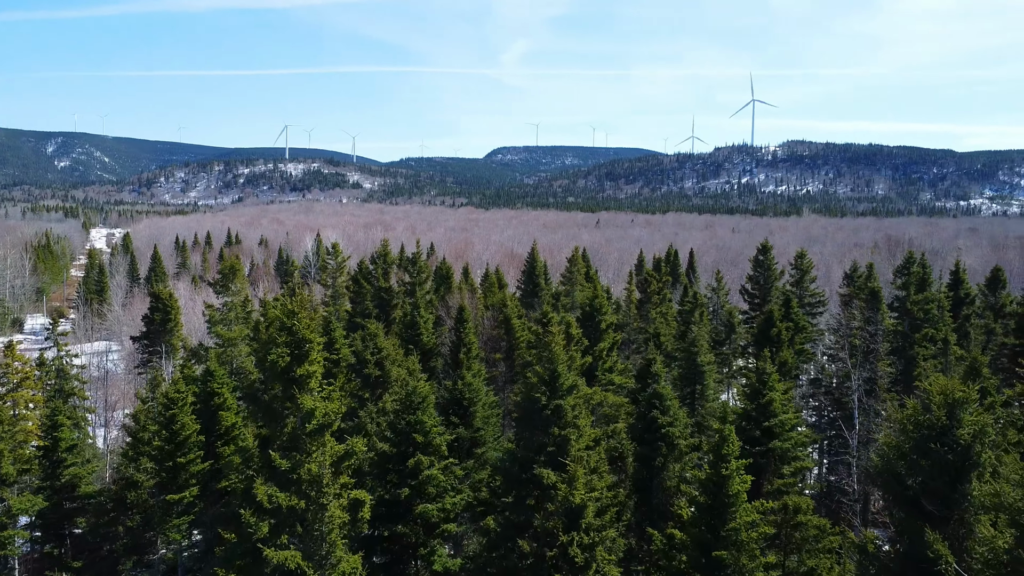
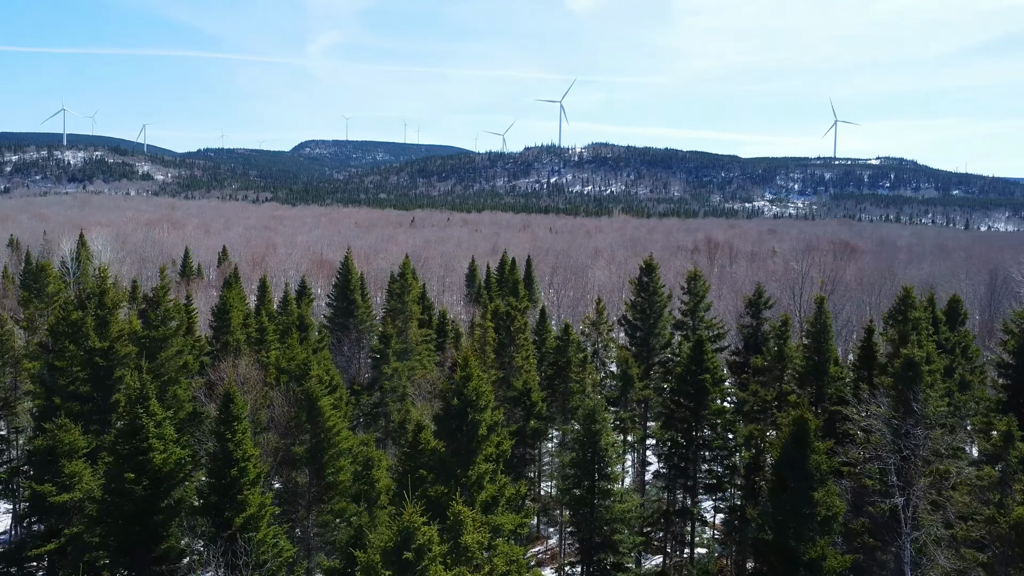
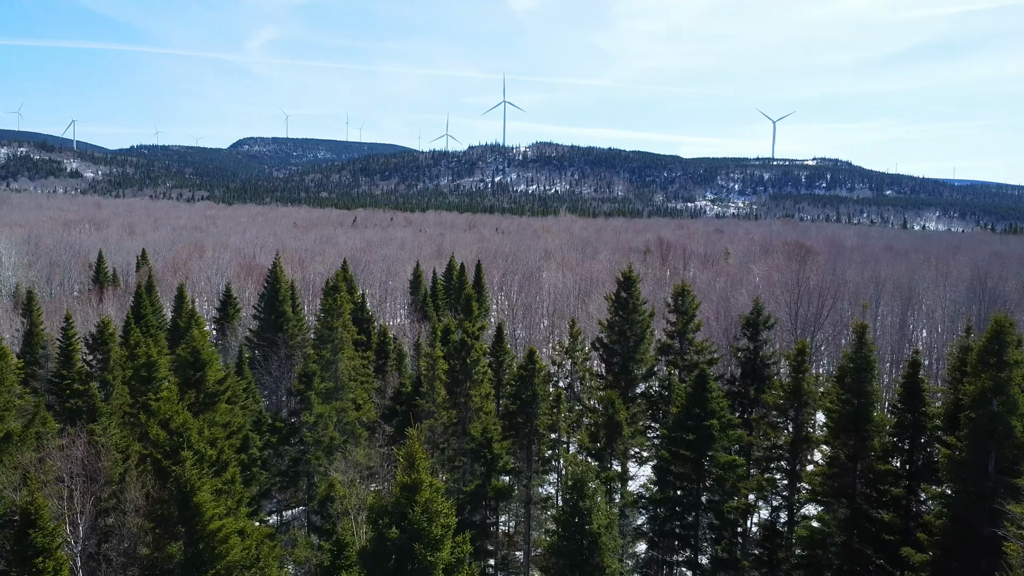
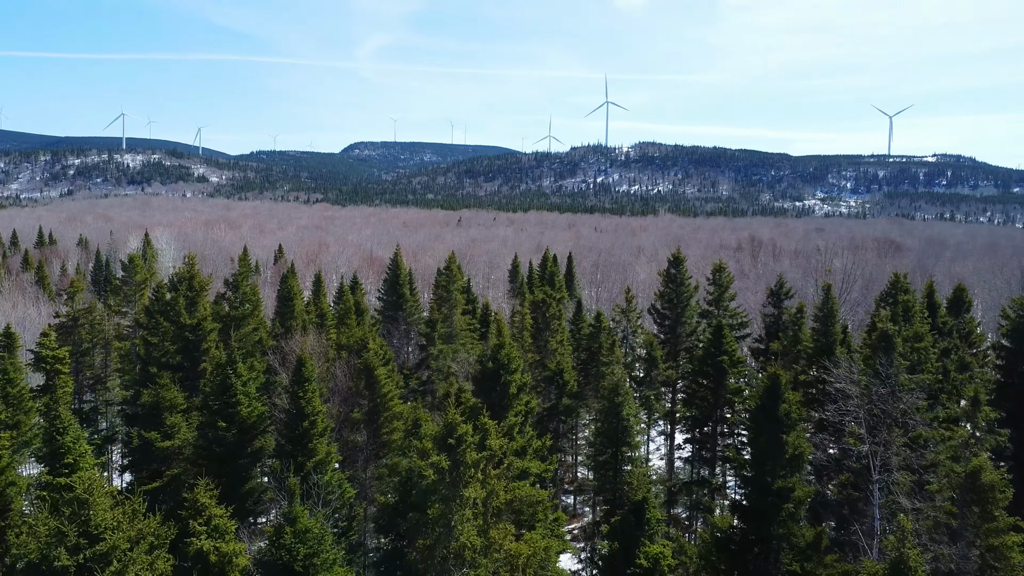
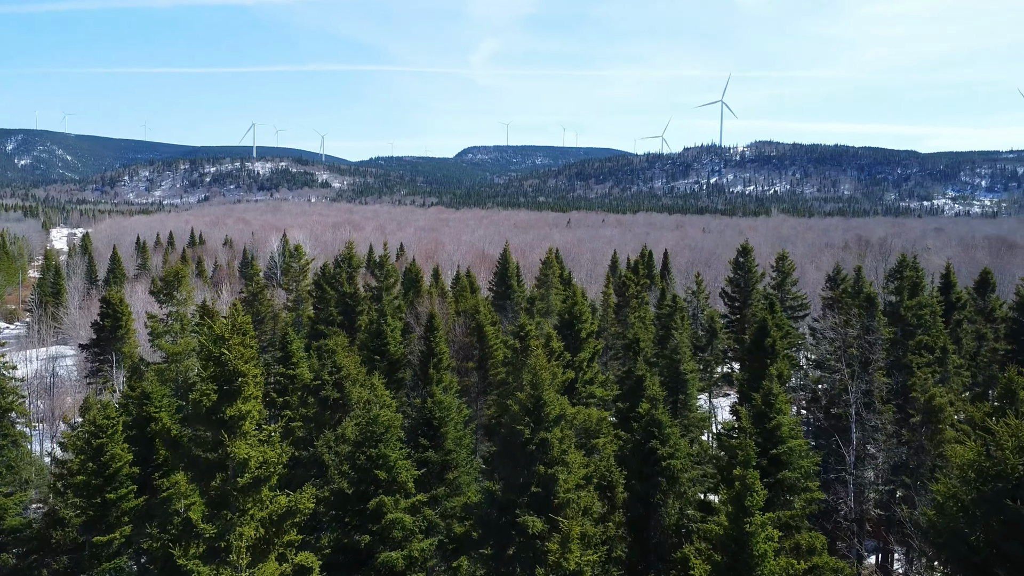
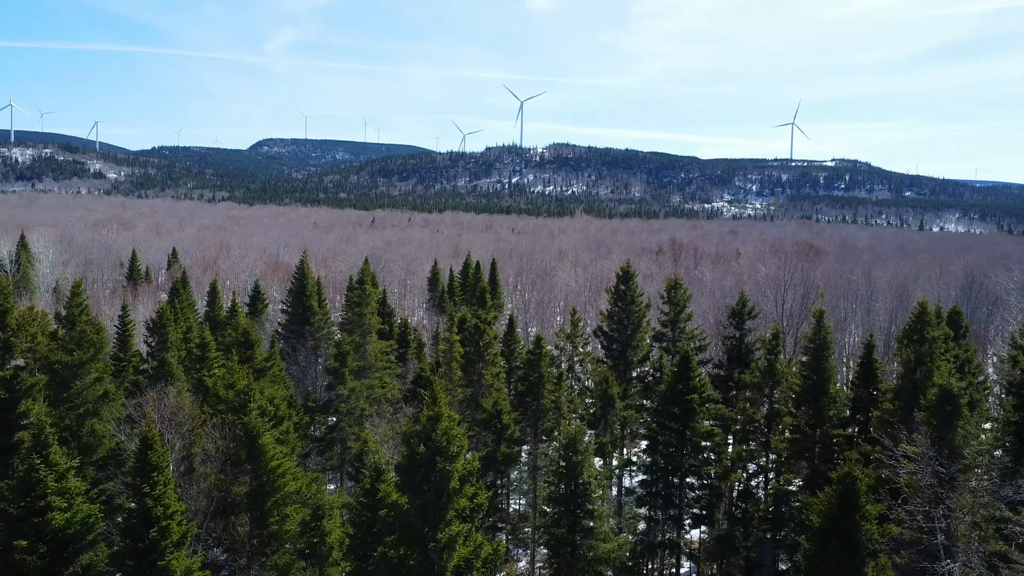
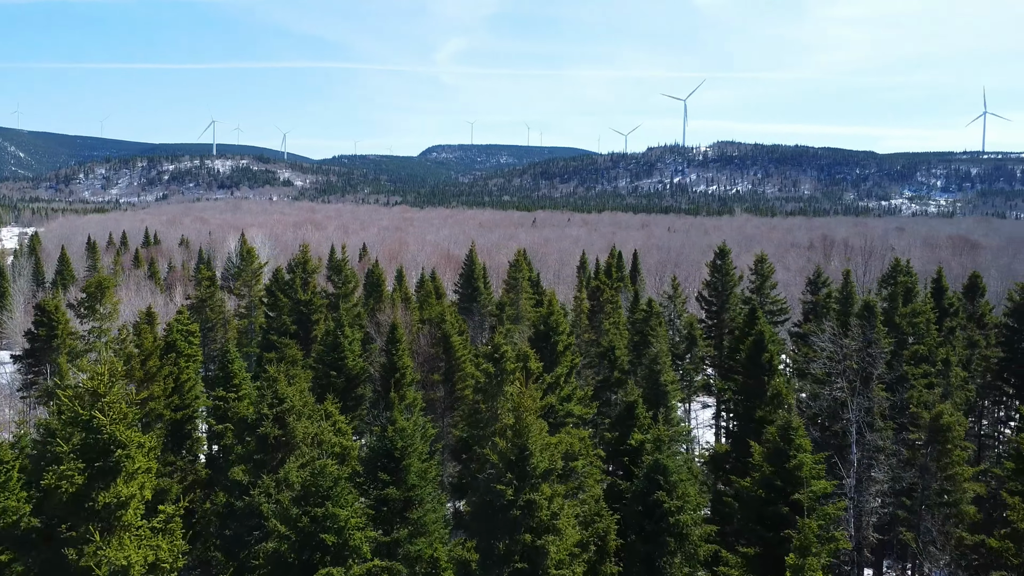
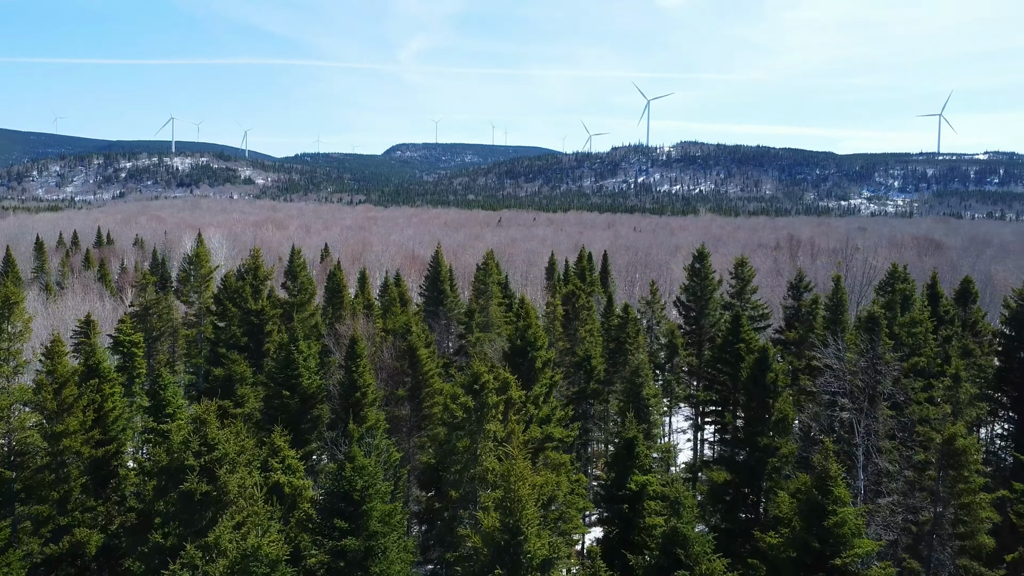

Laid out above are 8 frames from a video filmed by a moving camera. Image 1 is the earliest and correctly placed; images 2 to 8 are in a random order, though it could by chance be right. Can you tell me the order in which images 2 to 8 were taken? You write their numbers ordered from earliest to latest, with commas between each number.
5, 7, 8, 4, 2, 6, 3
